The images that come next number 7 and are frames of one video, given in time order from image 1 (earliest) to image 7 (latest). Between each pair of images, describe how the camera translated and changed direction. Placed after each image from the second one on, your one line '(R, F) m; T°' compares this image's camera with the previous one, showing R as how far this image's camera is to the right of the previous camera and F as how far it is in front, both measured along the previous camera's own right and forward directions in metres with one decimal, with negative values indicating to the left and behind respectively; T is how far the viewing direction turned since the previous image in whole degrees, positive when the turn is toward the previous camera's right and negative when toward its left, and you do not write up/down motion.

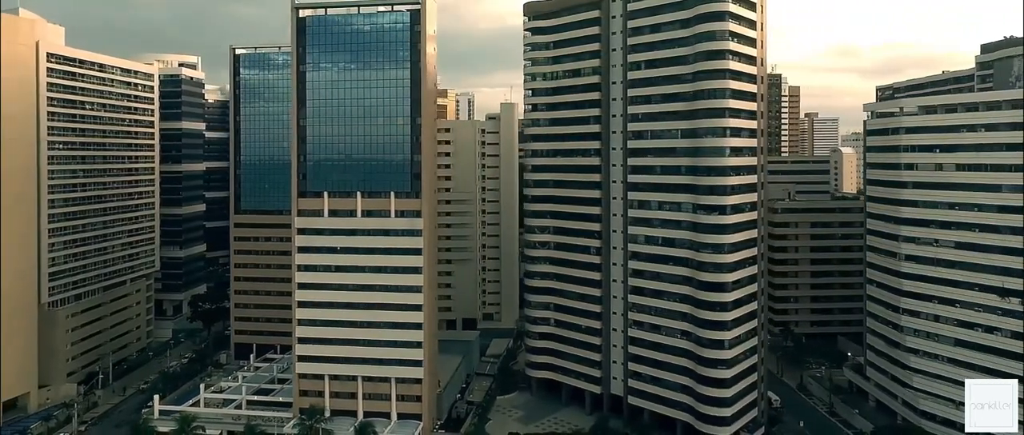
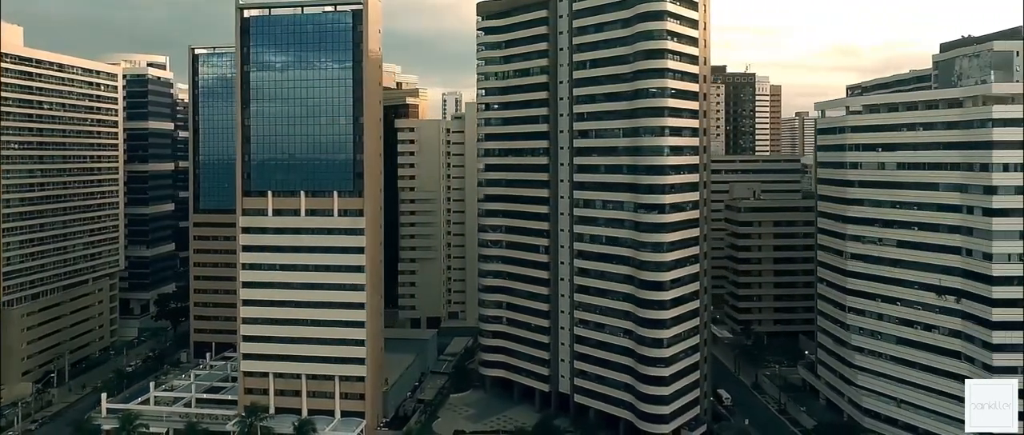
(+4.0, -0.3) m; 0°
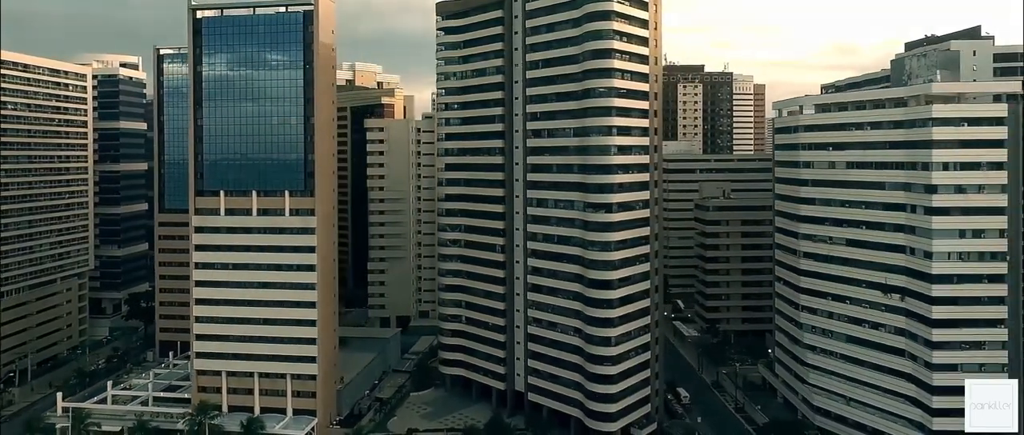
(+3.5, -0.3) m; 0°
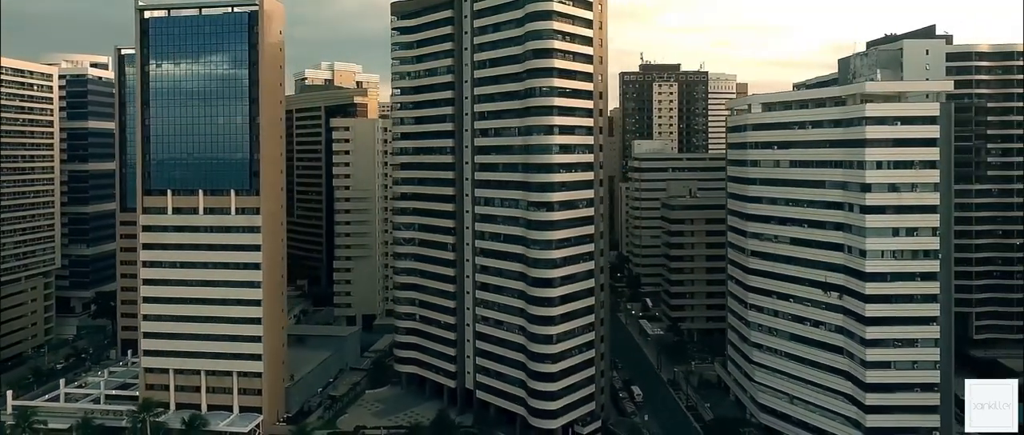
(+4.0, -0.3) m; 0°
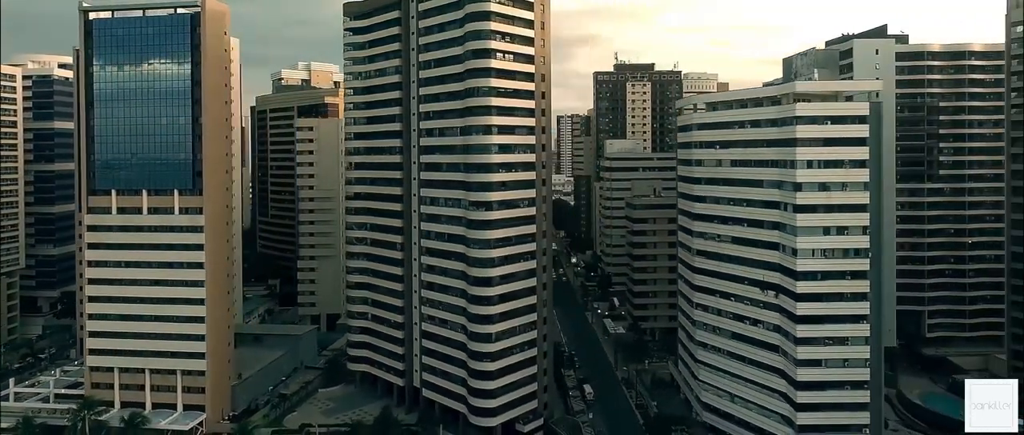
(+4.2, -0.3) m; 0°
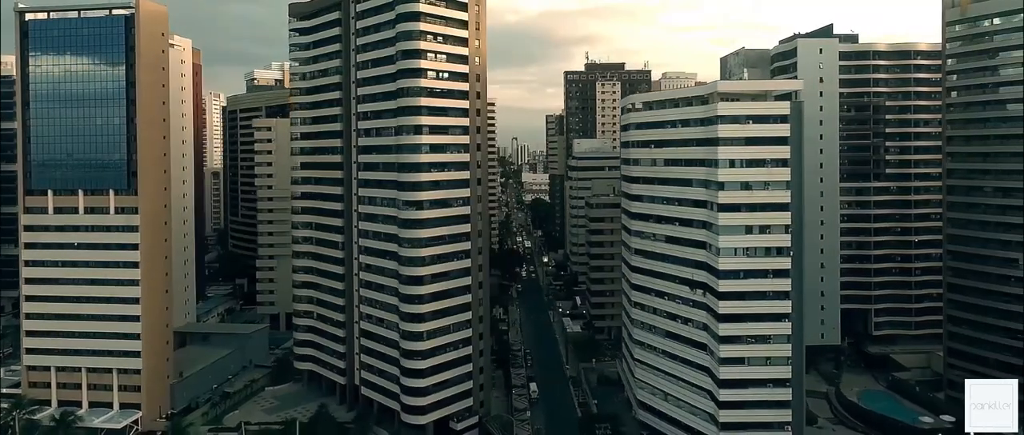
(+4.7, -0.3) m; 0°
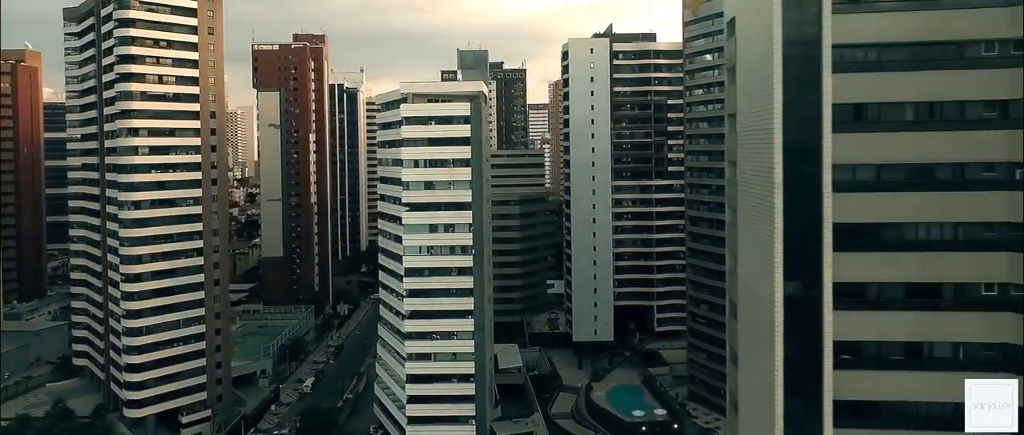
(+19.8, -1.0) m; 0°
